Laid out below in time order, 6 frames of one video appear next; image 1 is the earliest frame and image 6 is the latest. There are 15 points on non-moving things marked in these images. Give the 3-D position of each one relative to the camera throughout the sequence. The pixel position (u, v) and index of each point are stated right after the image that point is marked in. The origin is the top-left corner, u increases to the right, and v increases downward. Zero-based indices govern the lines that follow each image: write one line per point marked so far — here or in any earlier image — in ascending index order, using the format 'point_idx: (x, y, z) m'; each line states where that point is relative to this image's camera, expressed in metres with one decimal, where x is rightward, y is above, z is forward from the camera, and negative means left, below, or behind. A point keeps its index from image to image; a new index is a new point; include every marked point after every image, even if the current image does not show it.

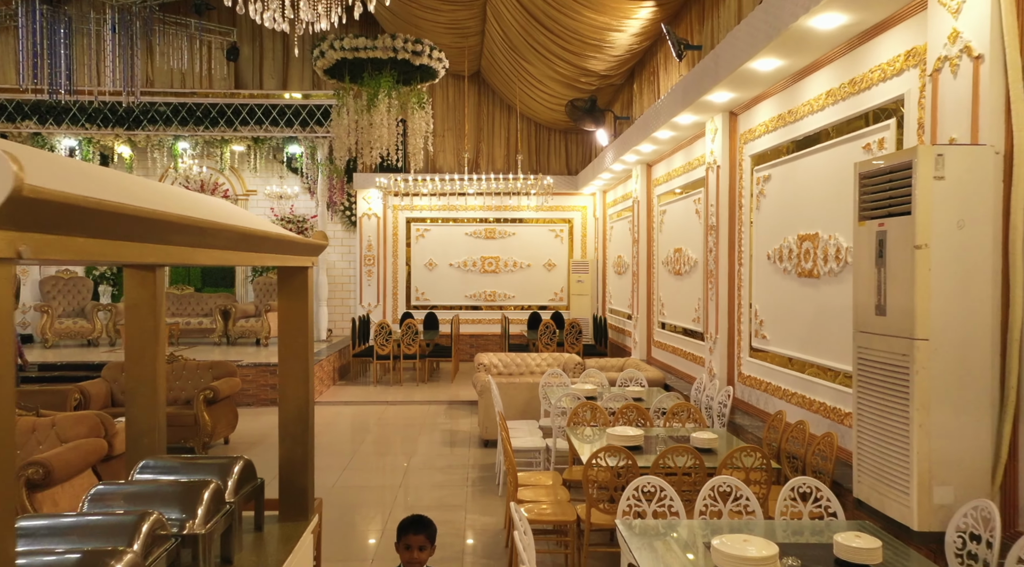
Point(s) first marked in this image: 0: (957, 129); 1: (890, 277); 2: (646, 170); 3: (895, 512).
0: (+2.0, +0.7, +3.5) m
1: (+1.6, 0.0, +3.4) m
2: (+1.7, +1.4, +10.1) m
3: (+1.7, -1.0, +3.4) m
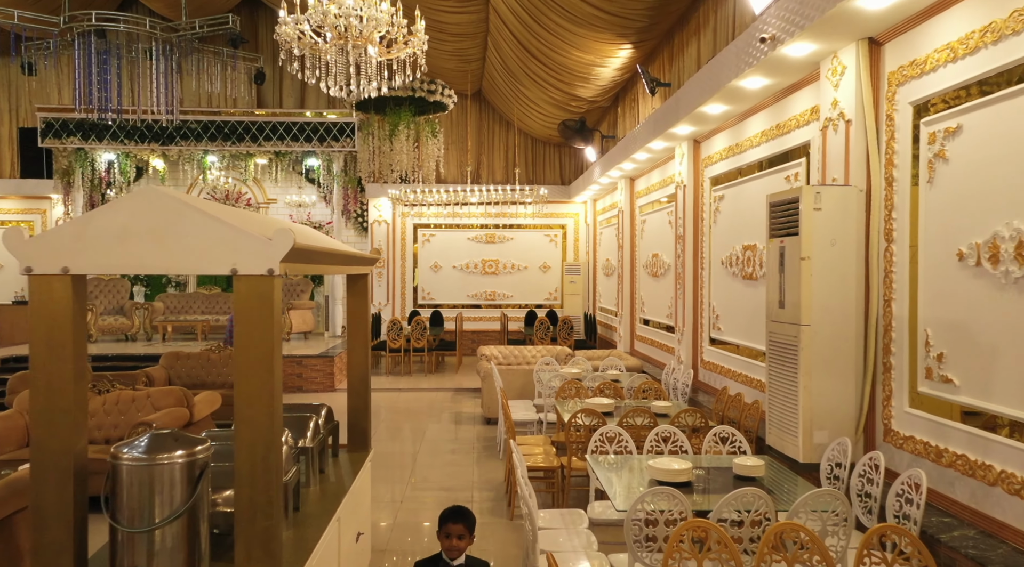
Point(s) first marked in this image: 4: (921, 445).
0: (+2.0, +0.7, +4.9) m
1: (+1.6, 0.0, +4.7) m
2: (+1.7, +1.4, +11.4) m
3: (+1.7, -1.0, +4.8) m
4: (+2.1, -0.8, +4.1) m
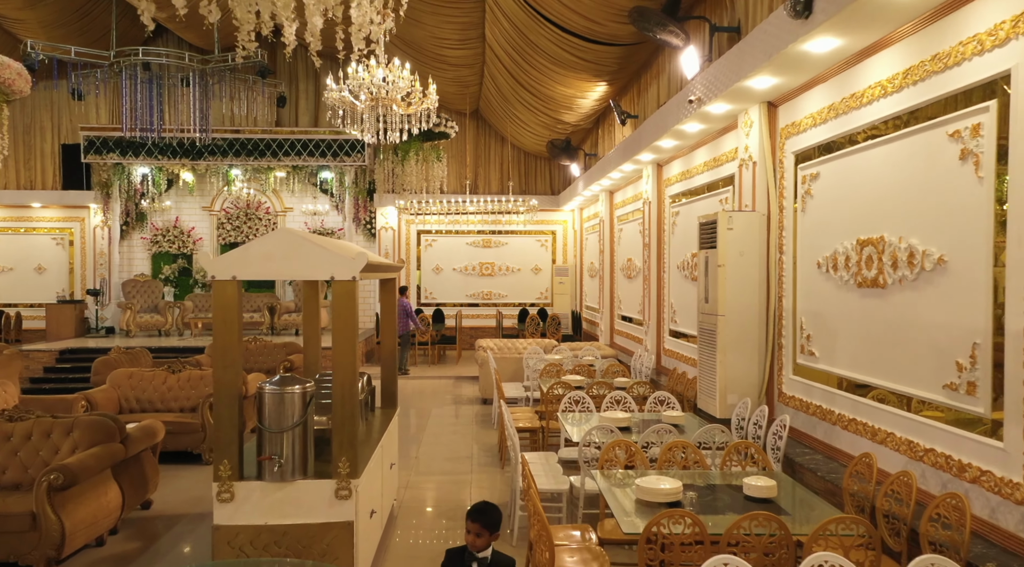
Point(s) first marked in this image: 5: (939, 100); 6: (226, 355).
0: (+1.9, +0.7, +6.4) m
1: (+1.6, 0.0, +6.3) m
2: (+1.6, +1.4, +13.0) m
3: (+1.6, -1.0, +6.3) m
4: (+2.0, -0.8, +5.7) m
5: (+2.1, +0.9, +4.0) m
6: (-1.4, -0.4, +3.9) m
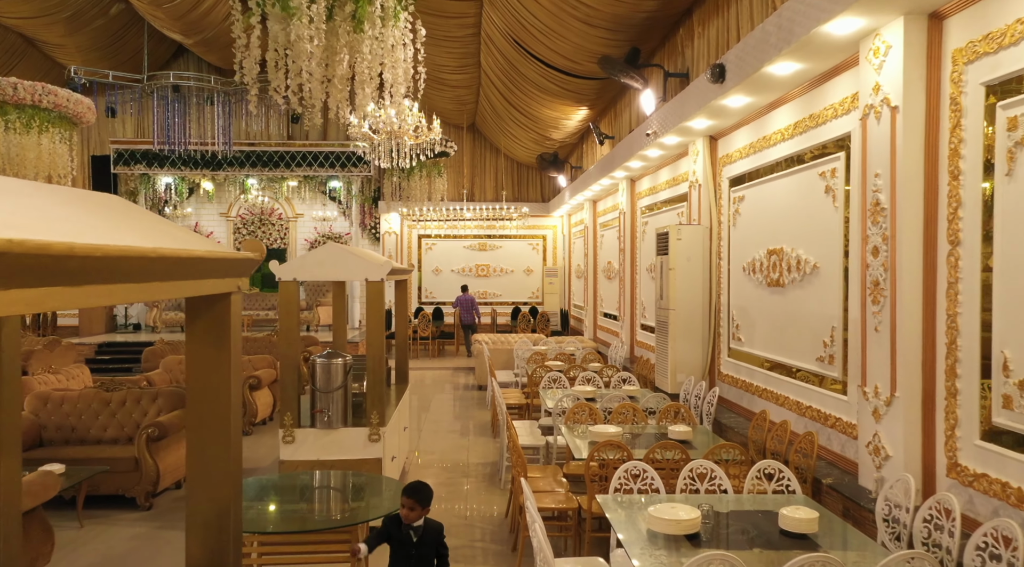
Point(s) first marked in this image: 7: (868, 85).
0: (+1.8, +0.7, +7.9) m
1: (+1.5, 0.0, +7.7) m
2: (+1.4, +1.4, +14.4) m
3: (+1.5, -1.0, +7.7) m
4: (+1.9, -0.8, +7.1) m
5: (+2.0, +0.9, +5.4) m
6: (-1.5, -0.4, +5.3) m
7: (+1.9, +1.1, +4.4) m
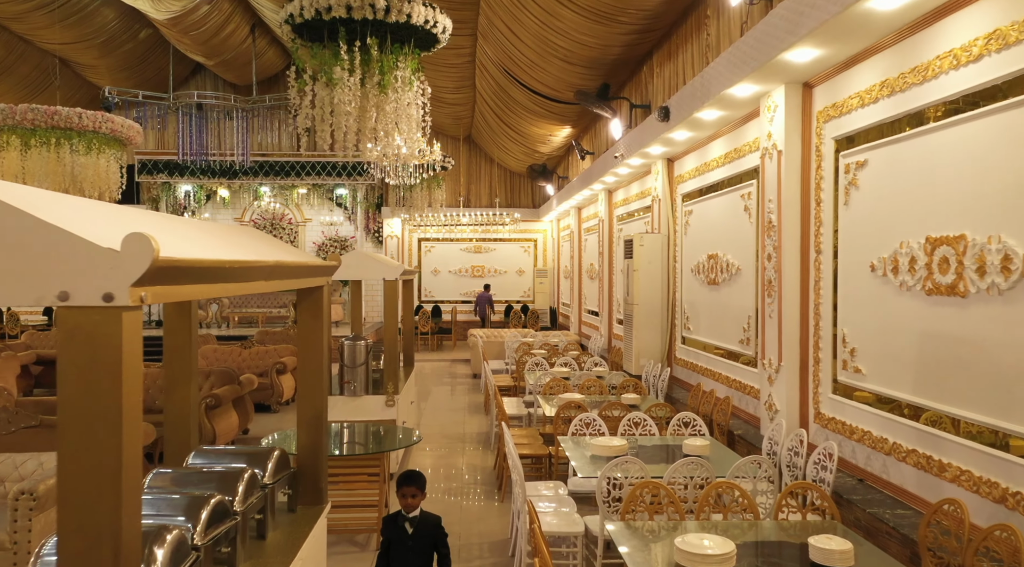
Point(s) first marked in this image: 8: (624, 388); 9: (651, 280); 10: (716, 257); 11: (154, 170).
0: (+1.7, +0.7, +9.3) m
1: (+1.3, 0.0, +9.2) m
2: (+1.3, +1.4, +15.9) m
3: (+1.4, -1.0, +9.2) m
4: (+1.8, -0.8, +8.5) m
5: (+1.9, +0.9, +6.8) m
6: (-1.6, -0.3, +6.8) m
7: (+1.8, +1.1, +5.8) m
8: (+1.1, -1.0, +7.6) m
9: (+1.5, 0.0, +9.0) m
10: (+1.9, +0.2, +7.4) m
11: (-7.7, +2.5, +17.5) m
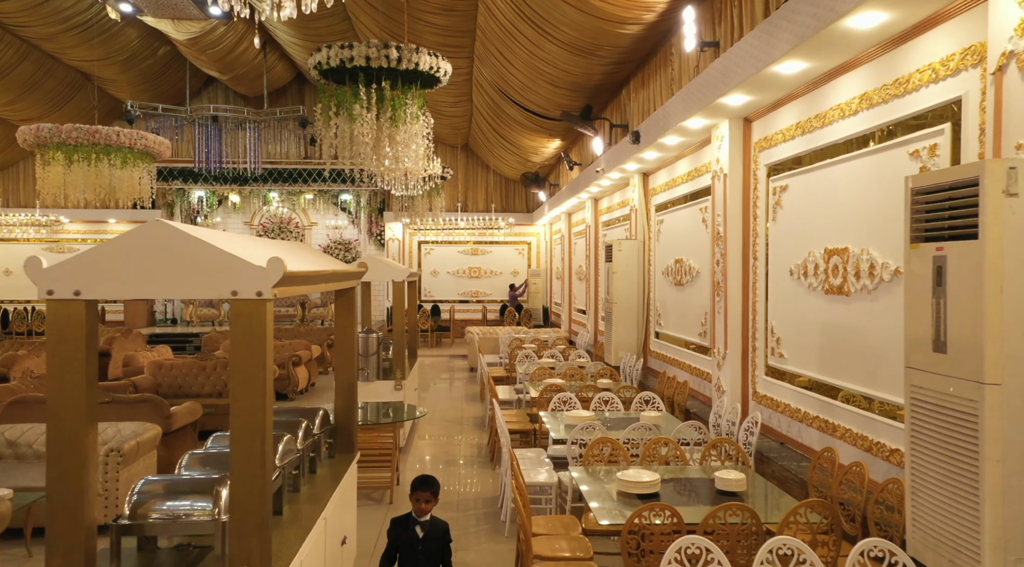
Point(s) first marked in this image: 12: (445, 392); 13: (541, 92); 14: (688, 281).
0: (+1.6, +0.7, +10.4) m
1: (+1.2, 0.0, +10.3) m
2: (+1.2, +1.4, +17.0) m
3: (+1.3, -1.0, +10.3) m
4: (+1.7, -0.8, +9.6) m
5: (+1.8, +0.9, +7.9) m
6: (-1.7, -0.3, +7.9) m
7: (+1.7, +1.1, +6.9) m
8: (+1.0, -1.0, +8.7) m
9: (+1.4, 0.0, +10.1) m
10: (+1.8, +0.2, +8.5) m
11: (-7.8, +2.4, +18.5) m
12: (-1.1, -1.7, +12.7) m
13: (+0.4, +2.6, +11.0) m
14: (+1.8, 0.0, +8.3) m
